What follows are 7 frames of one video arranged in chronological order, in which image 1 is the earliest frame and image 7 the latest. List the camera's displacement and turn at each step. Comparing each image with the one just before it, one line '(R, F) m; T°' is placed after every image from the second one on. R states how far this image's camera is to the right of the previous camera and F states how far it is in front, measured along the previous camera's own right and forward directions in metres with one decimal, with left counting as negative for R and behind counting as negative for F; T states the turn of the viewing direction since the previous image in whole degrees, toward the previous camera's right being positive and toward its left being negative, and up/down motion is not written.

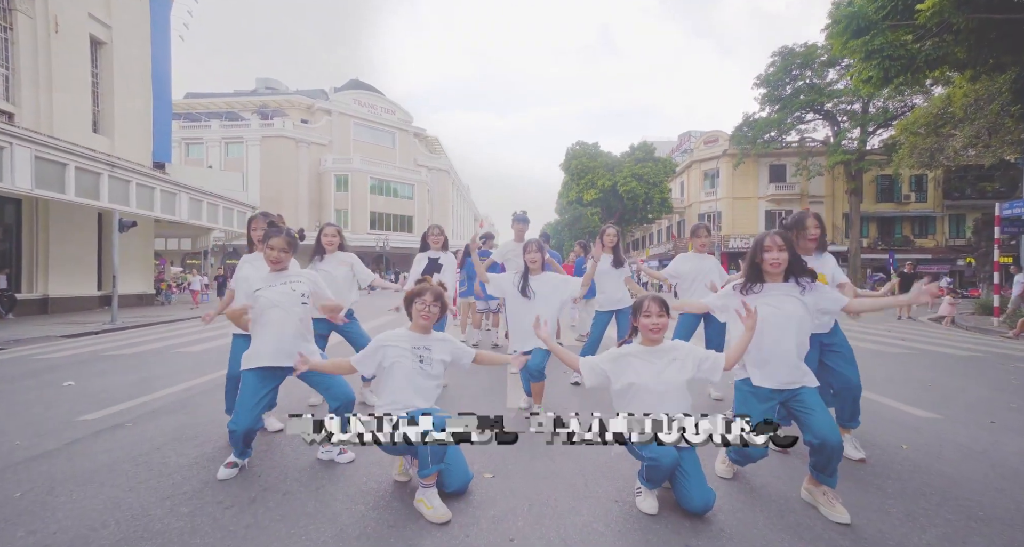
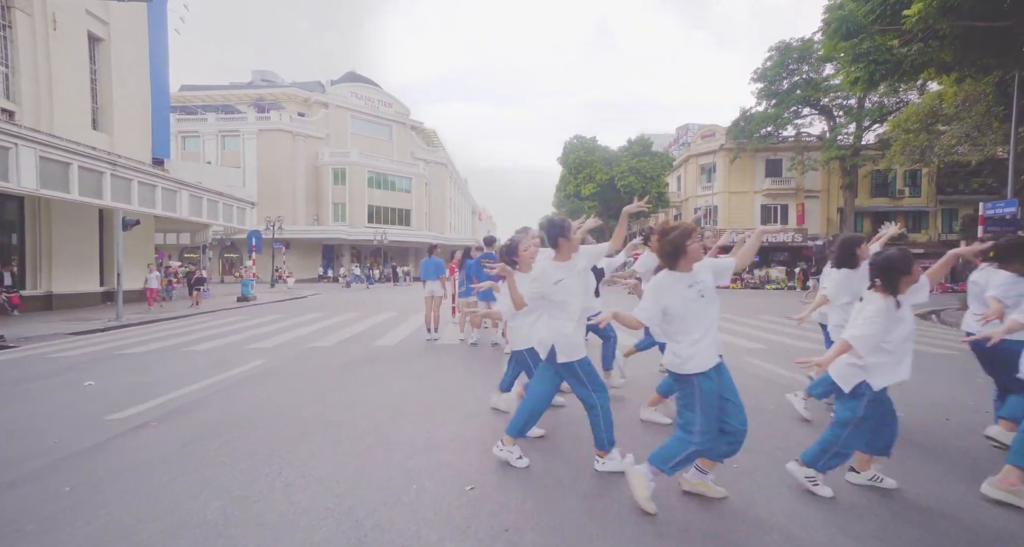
(0.0, -0.3) m; 0°
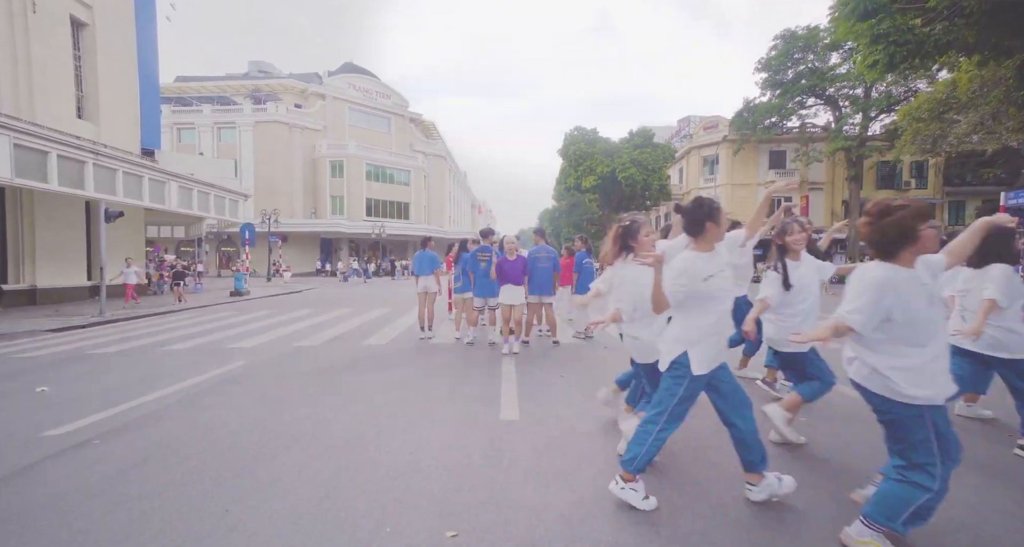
(0.0, +0.5) m; 0°
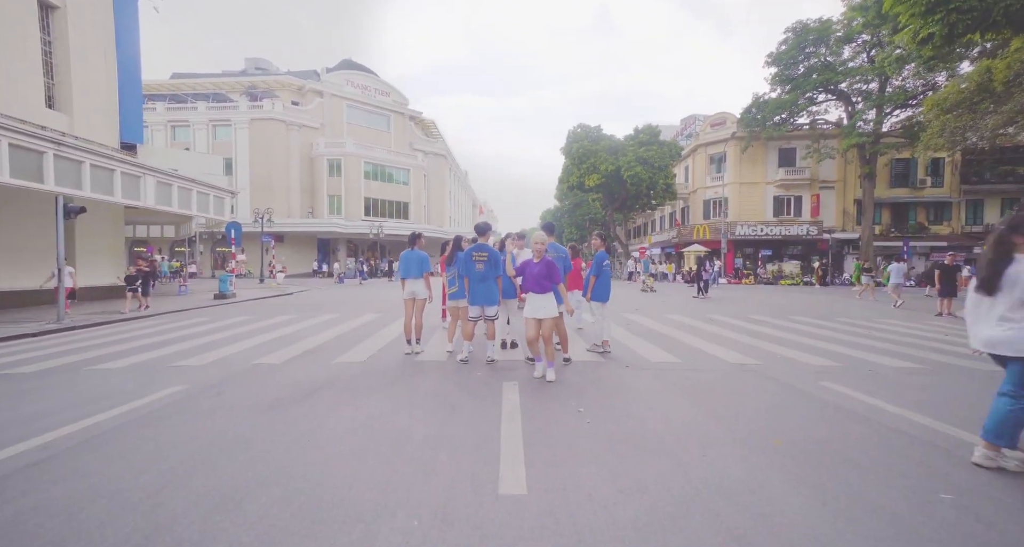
(0.0, +1.2) m; 0°
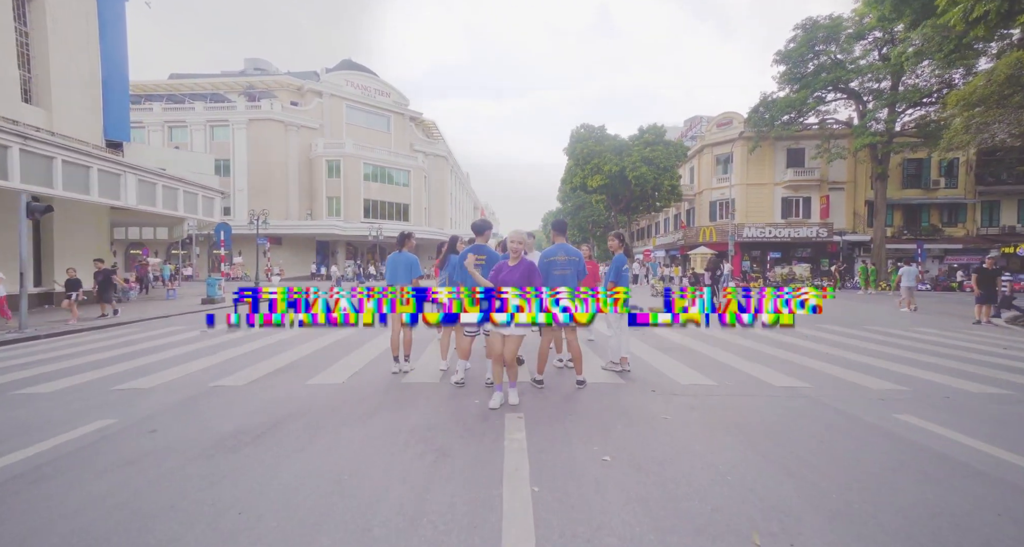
(0.0, +0.9) m; 0°
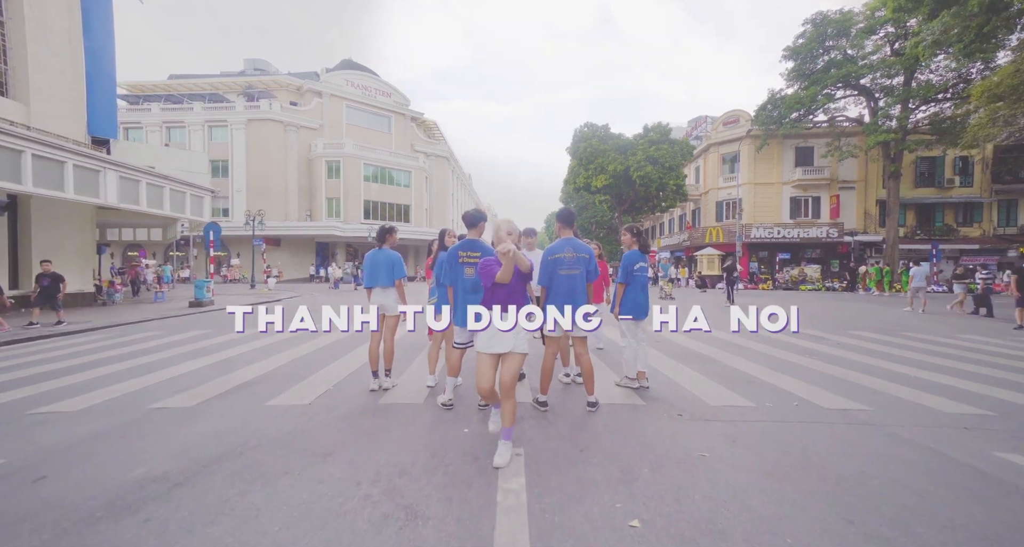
(0.0, +0.8) m; 0°
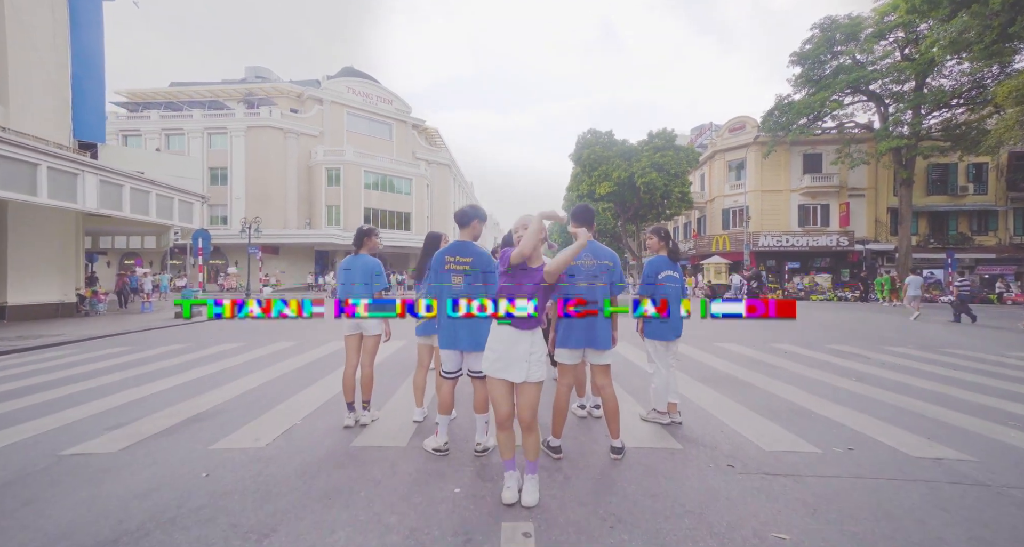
(0.0, +0.8) m; 0°
